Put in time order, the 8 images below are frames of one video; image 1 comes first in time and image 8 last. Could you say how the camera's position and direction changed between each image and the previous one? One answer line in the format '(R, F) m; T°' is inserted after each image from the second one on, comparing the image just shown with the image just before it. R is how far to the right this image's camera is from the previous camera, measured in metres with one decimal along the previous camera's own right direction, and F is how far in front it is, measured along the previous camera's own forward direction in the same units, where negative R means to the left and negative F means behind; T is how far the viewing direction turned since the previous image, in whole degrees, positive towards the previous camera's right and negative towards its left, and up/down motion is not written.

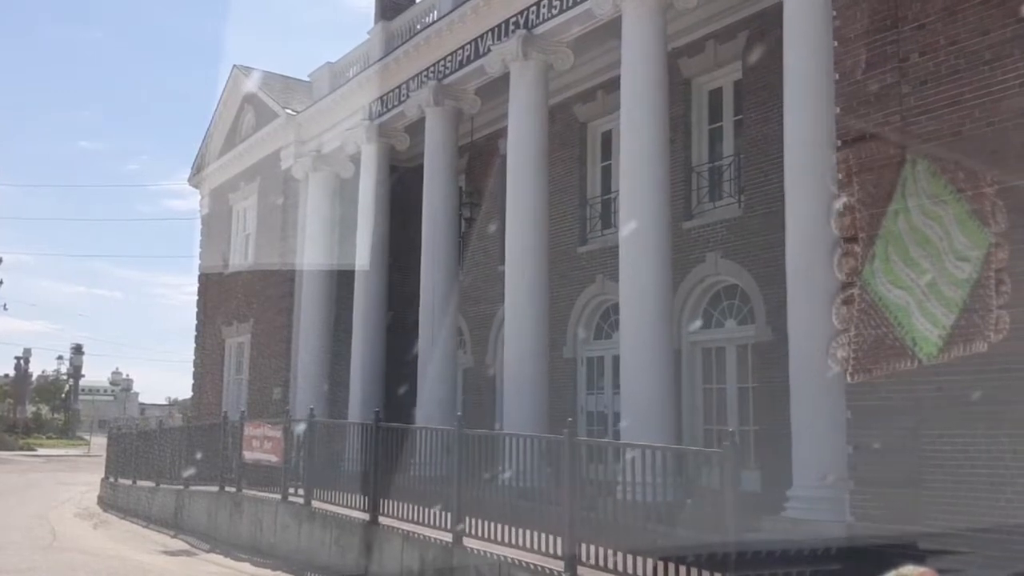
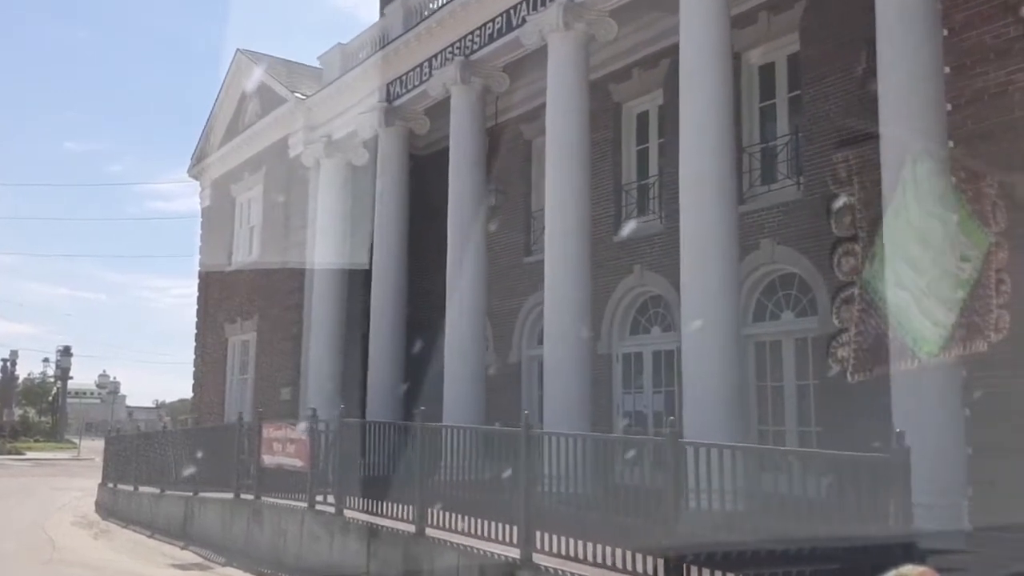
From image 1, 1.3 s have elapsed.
(-0.2, +0.4) m; +1°
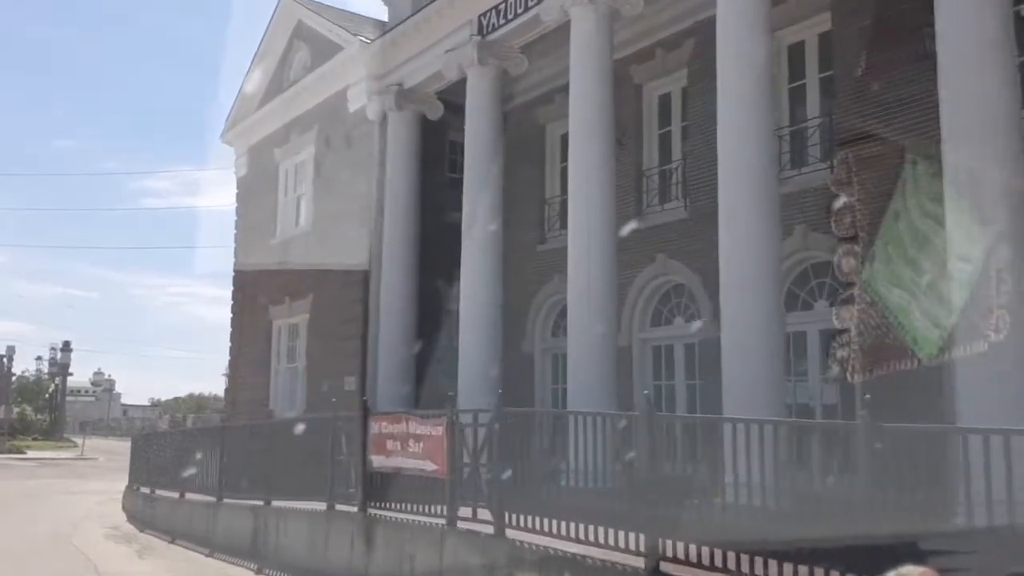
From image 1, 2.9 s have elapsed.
(-0.5, +1.0) m; 0°
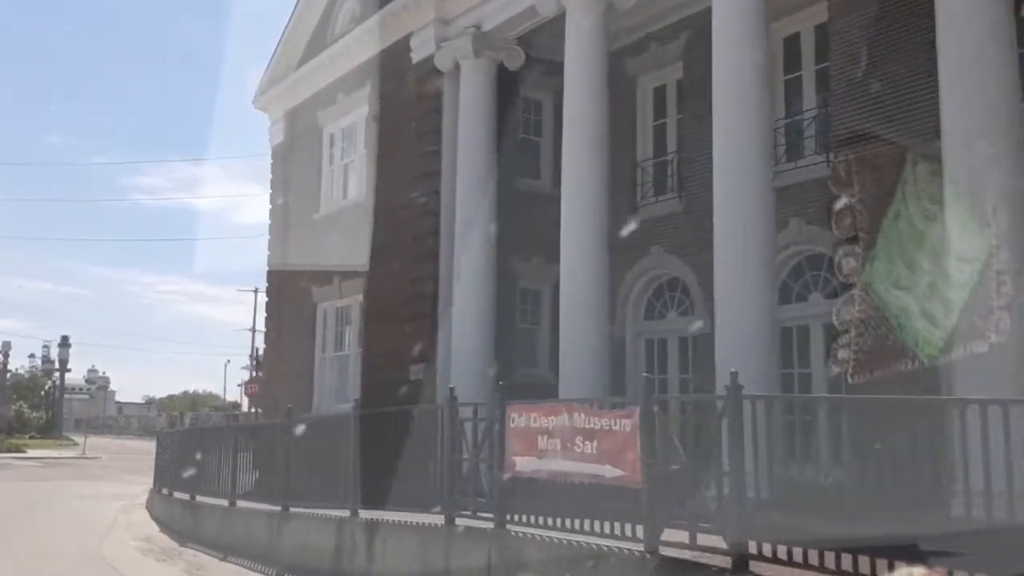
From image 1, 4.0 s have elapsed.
(-0.4, +0.8) m; 0°
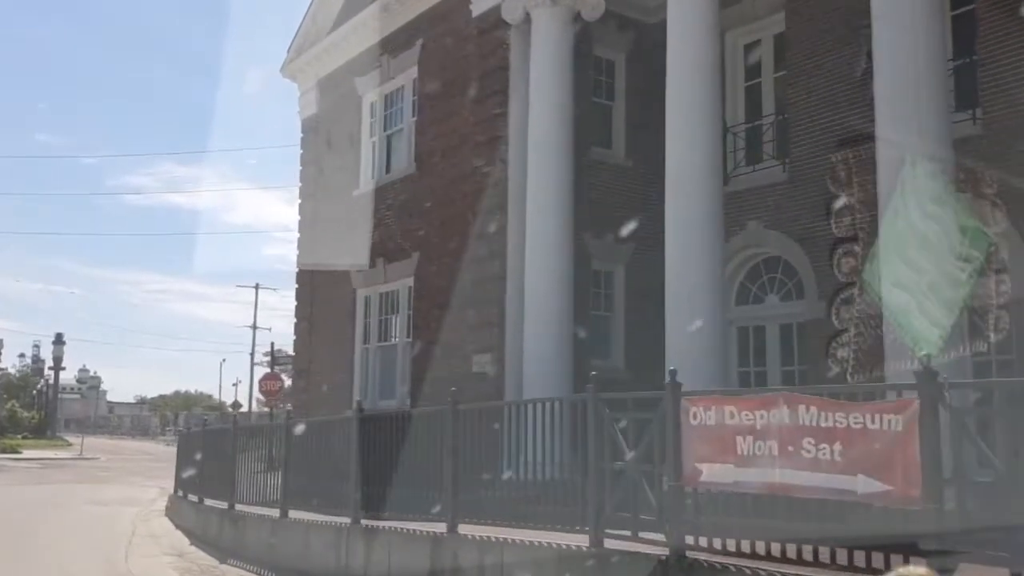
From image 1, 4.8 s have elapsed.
(-0.3, +0.6) m; 0°
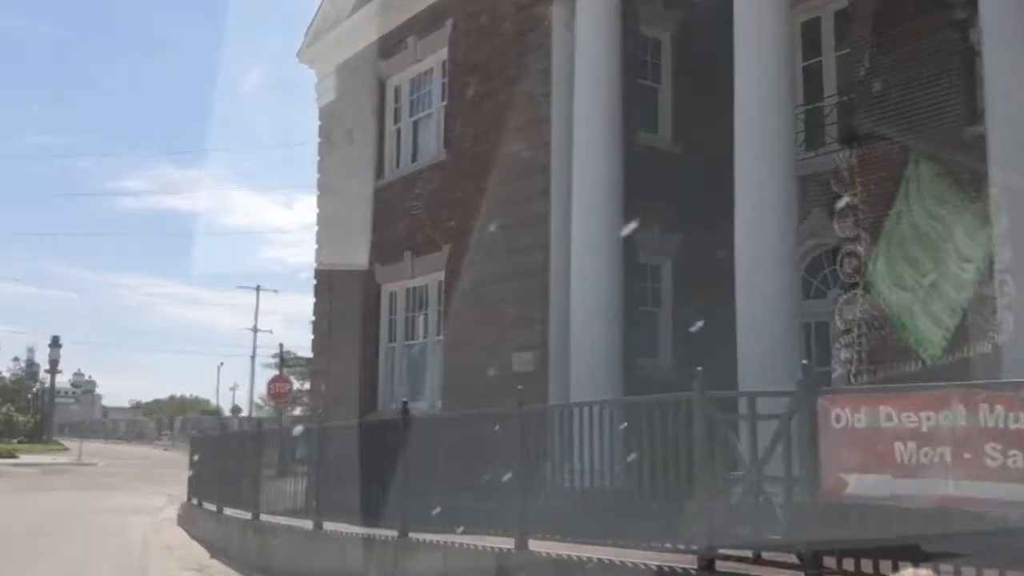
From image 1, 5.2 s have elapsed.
(-0.2, +0.3) m; 0°
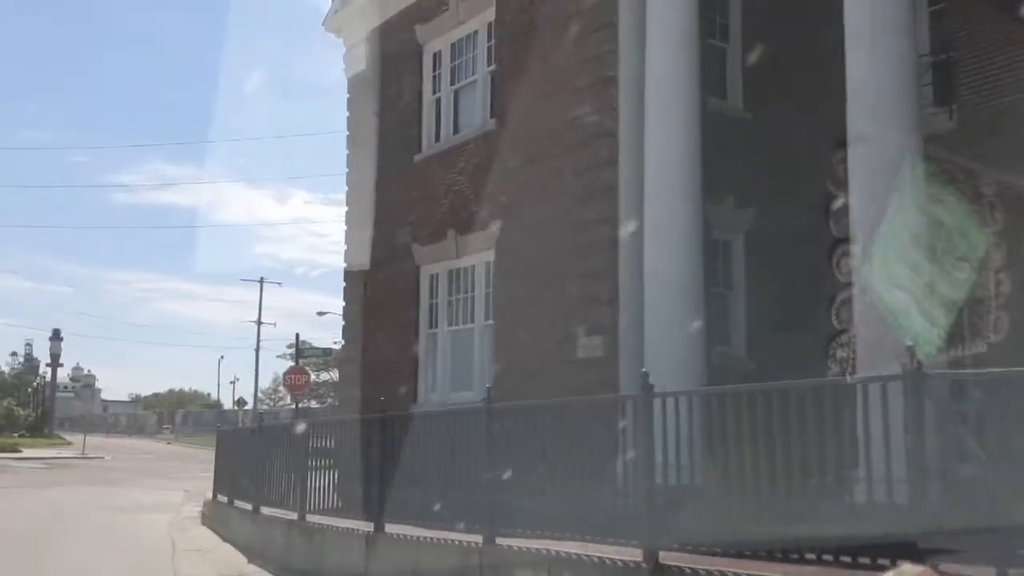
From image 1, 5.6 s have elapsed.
(-0.2, +0.4) m; 0°
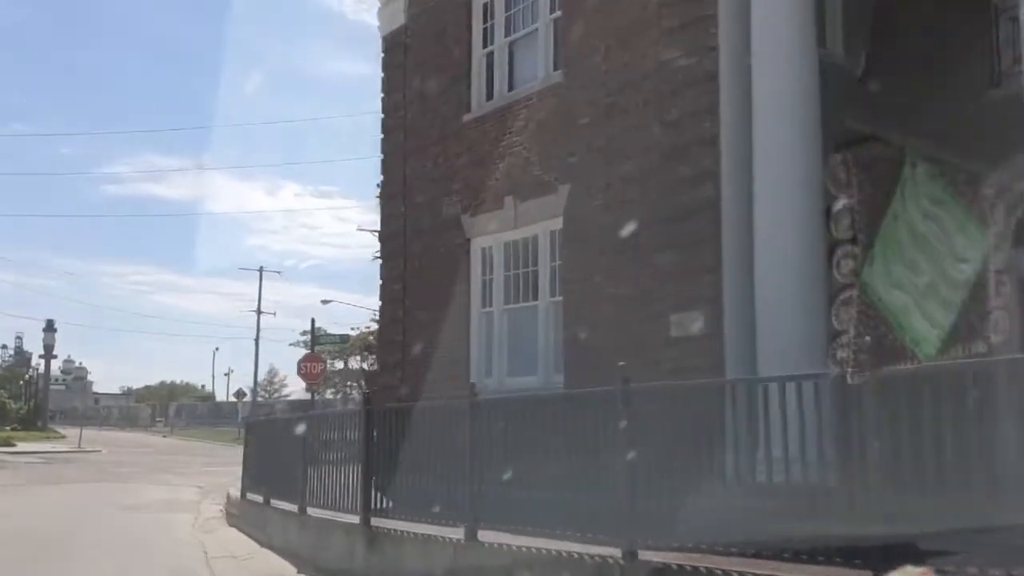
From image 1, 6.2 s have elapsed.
(-0.3, +0.5) m; 0°
